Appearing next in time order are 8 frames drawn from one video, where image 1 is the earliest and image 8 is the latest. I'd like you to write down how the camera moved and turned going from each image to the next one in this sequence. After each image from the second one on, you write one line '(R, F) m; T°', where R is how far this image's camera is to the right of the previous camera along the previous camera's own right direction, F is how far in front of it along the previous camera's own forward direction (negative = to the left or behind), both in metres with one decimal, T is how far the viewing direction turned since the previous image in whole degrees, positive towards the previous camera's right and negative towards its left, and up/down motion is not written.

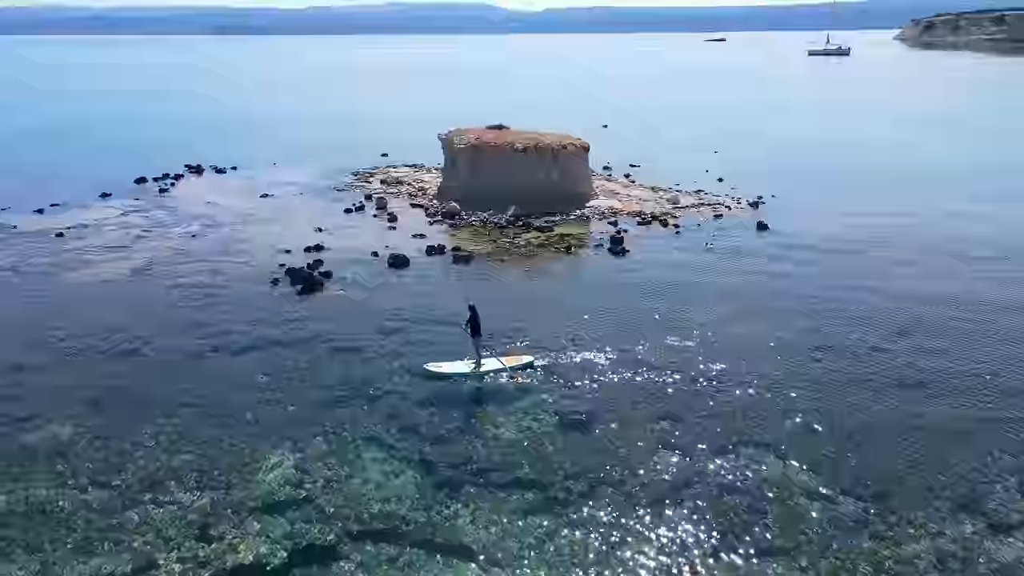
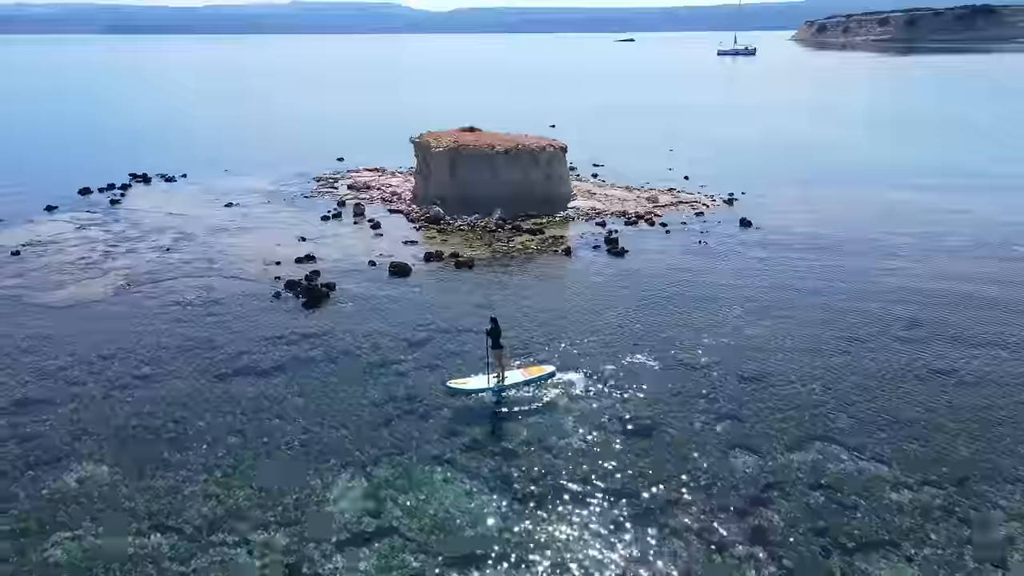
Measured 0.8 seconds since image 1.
(-4.5, +0.8) m; +6°
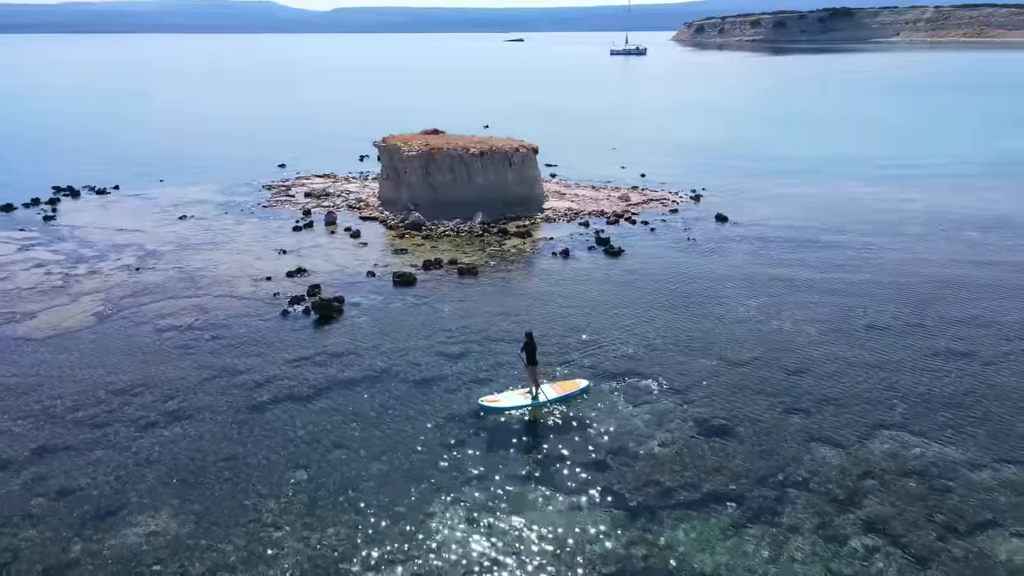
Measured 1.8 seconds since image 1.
(-5.5, +1.0) m; +8°
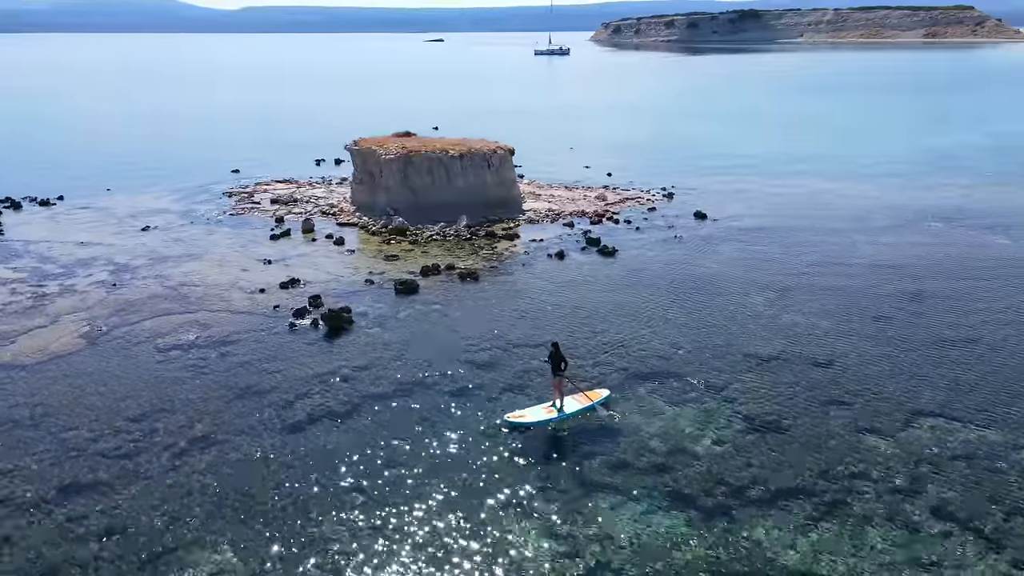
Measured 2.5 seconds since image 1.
(-3.8, +0.7) m; +6°
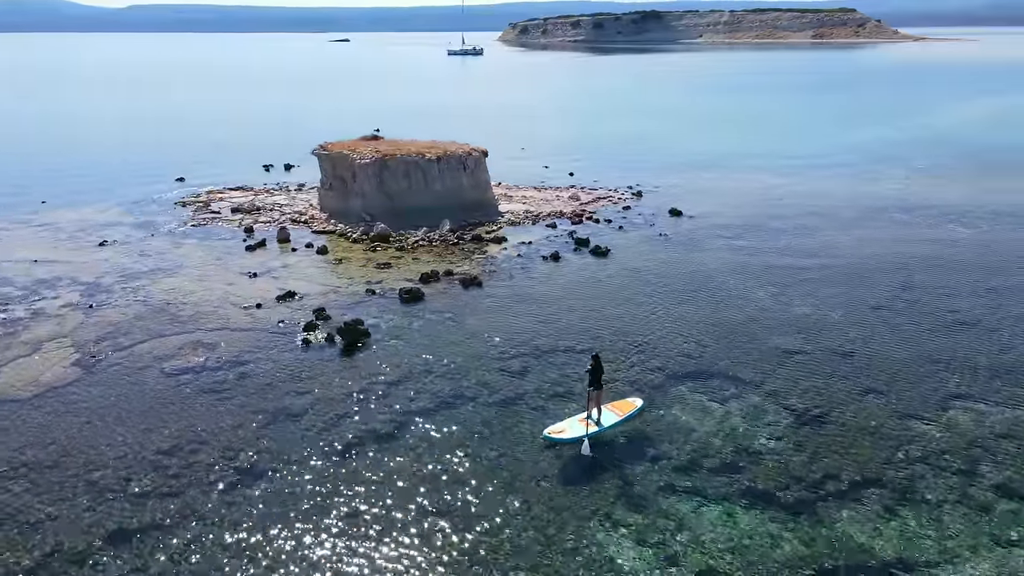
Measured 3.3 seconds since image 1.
(-4.4, +0.8) m; +7°
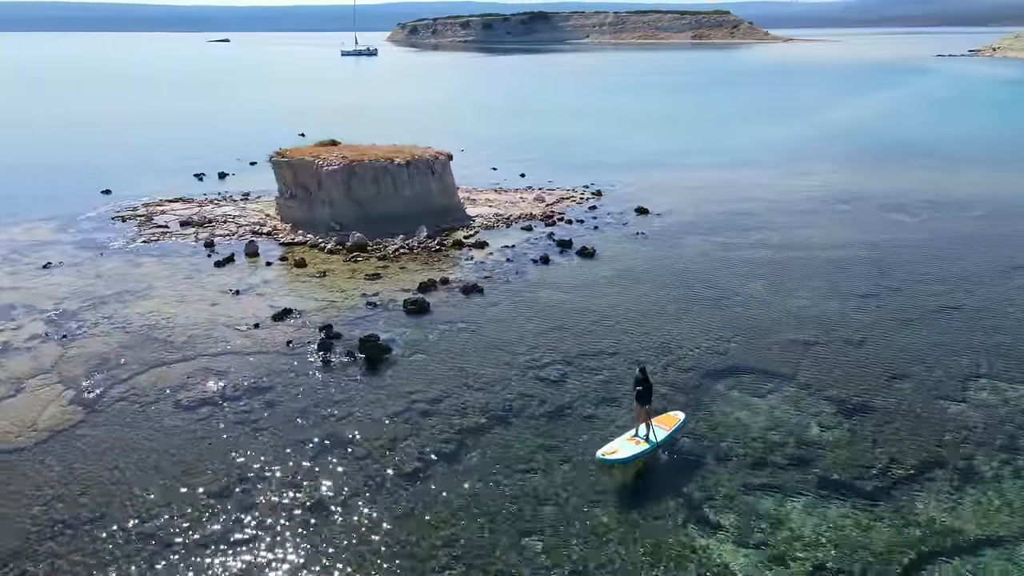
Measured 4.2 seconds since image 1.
(-5.0, +1.0) m; +8°
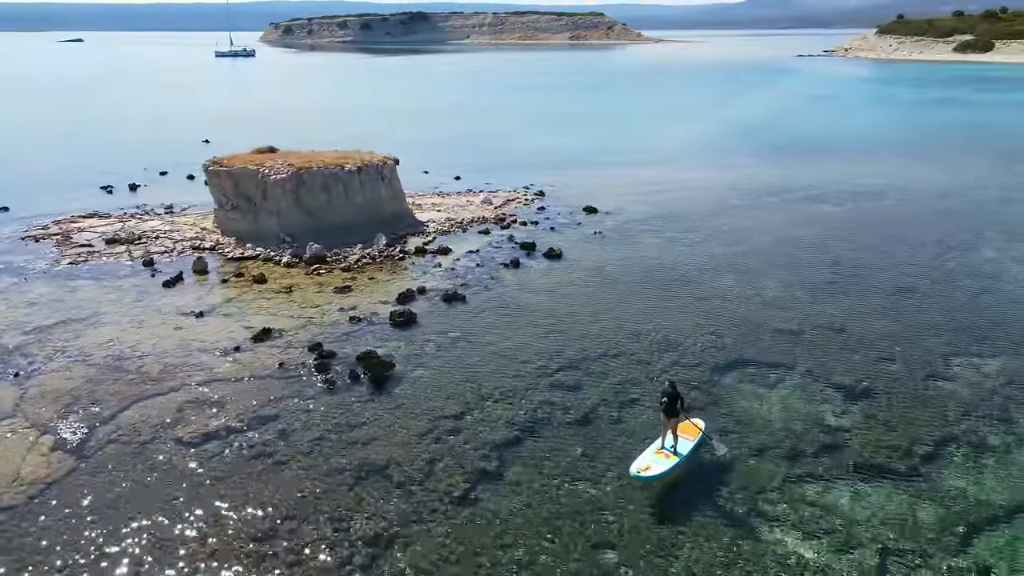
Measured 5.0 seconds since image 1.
(-4.3, +0.9) m; +9°
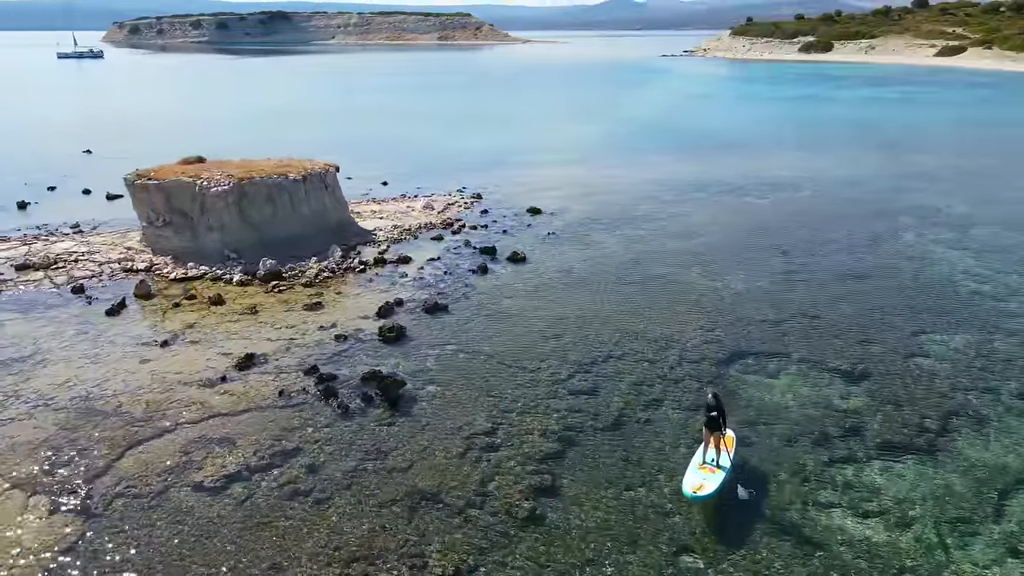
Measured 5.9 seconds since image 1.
(-4.7, +1.0) m; +10°
